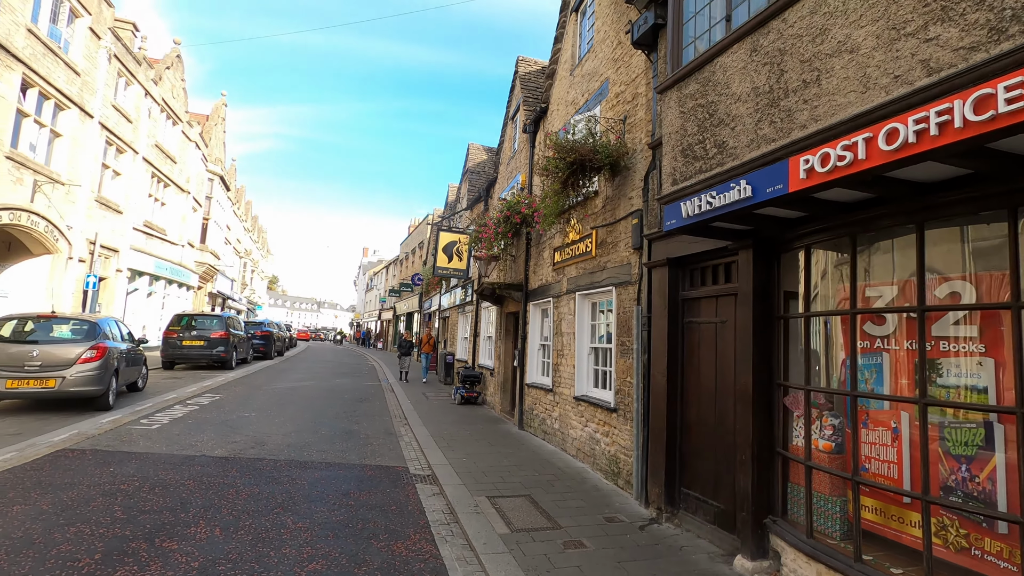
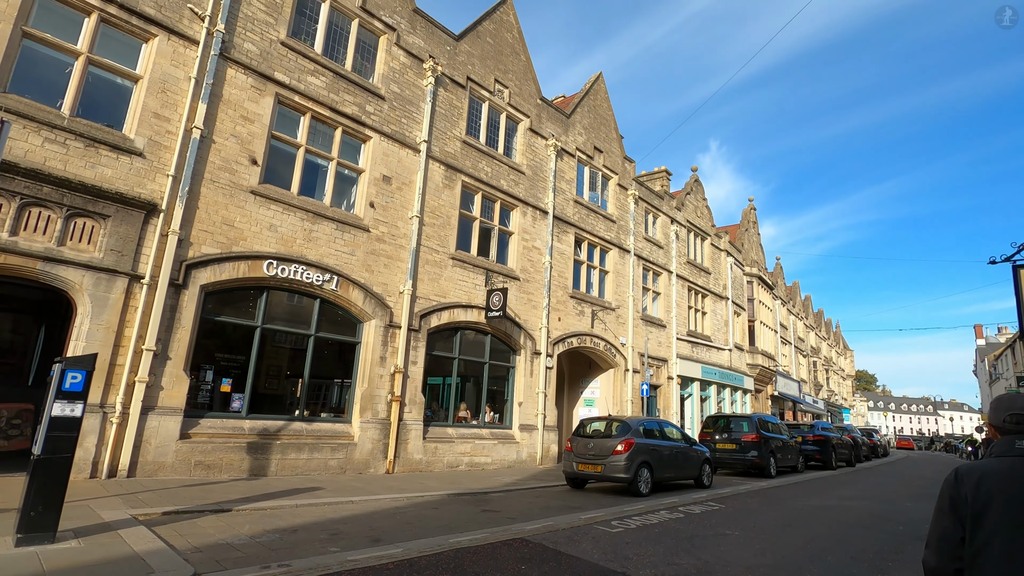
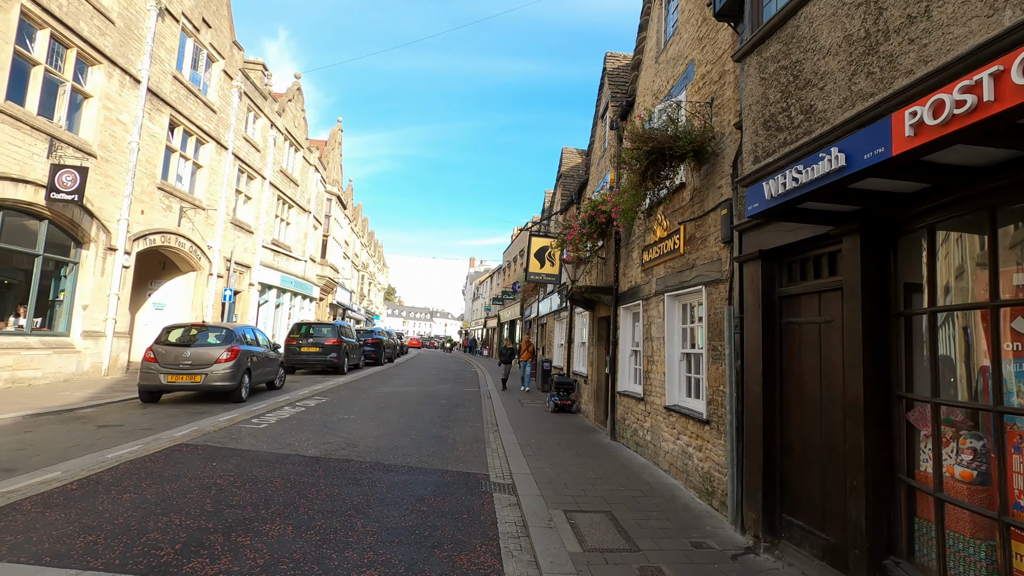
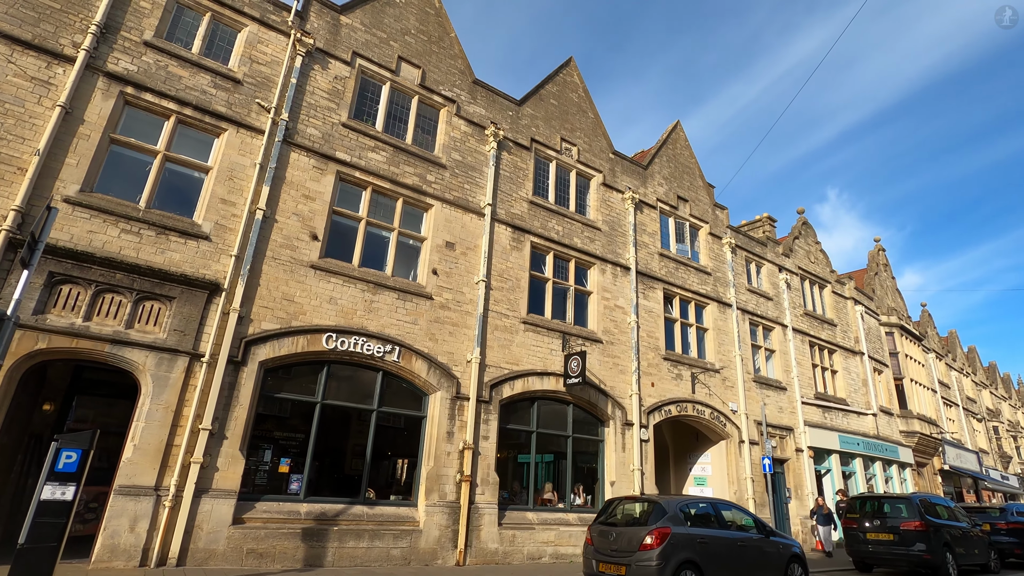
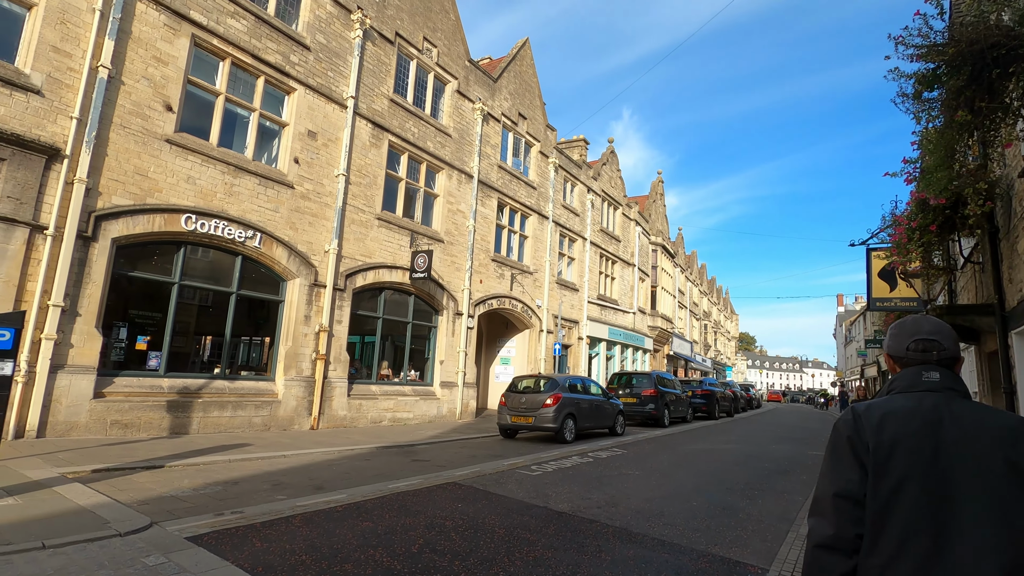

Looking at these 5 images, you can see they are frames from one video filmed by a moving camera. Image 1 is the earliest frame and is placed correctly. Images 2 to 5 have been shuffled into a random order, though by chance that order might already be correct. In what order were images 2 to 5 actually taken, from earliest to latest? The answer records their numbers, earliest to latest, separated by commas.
3, 5, 2, 4
